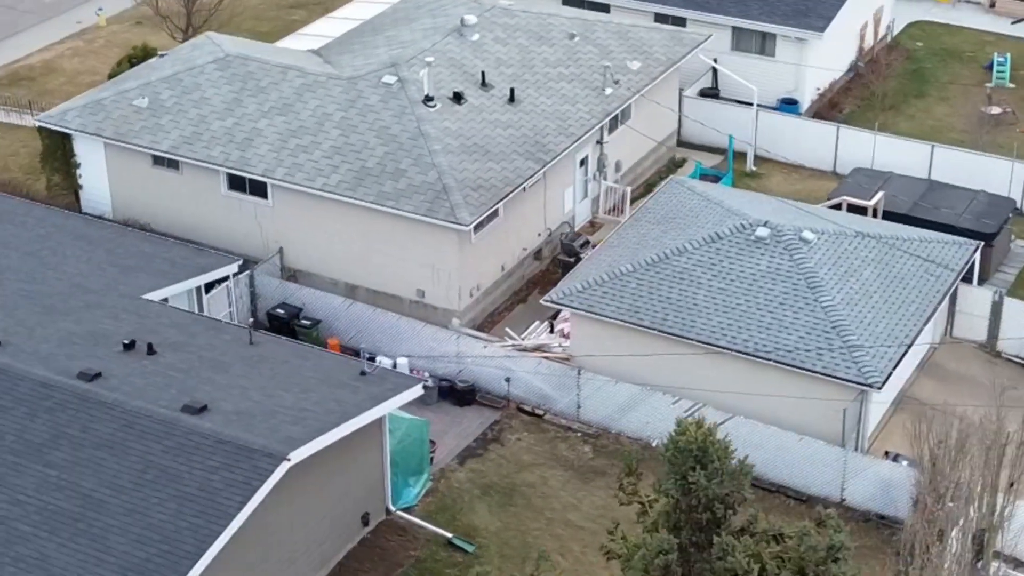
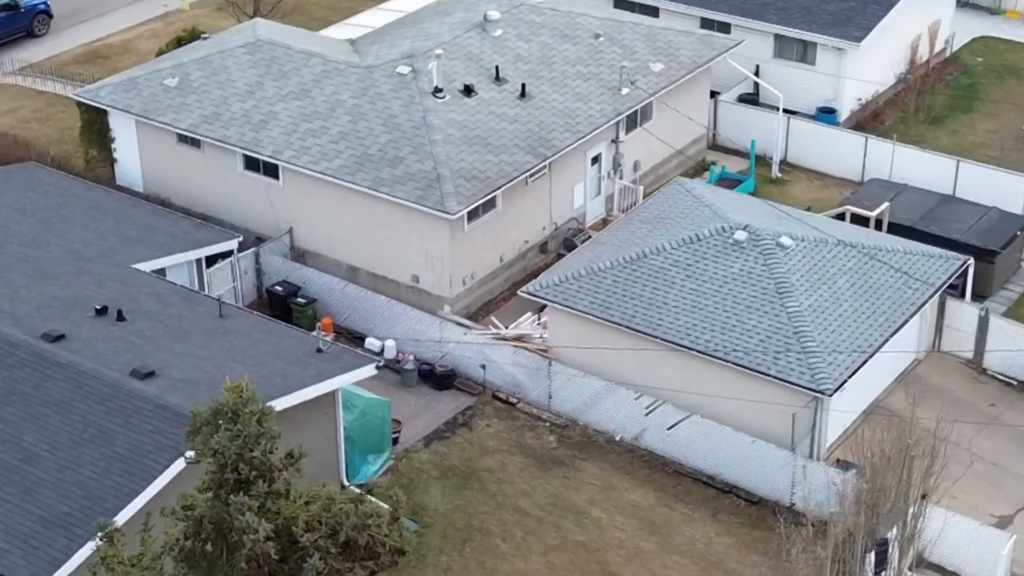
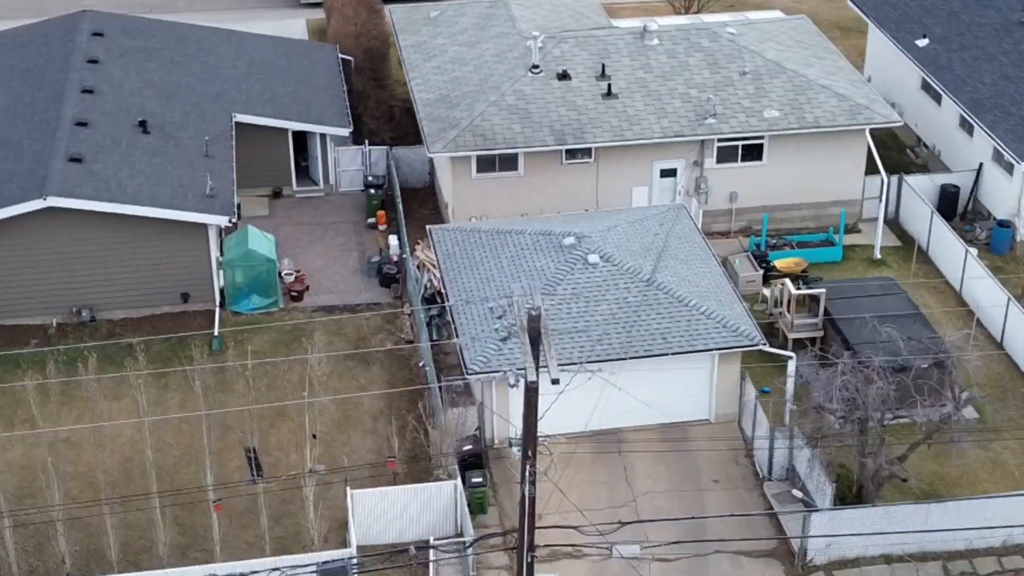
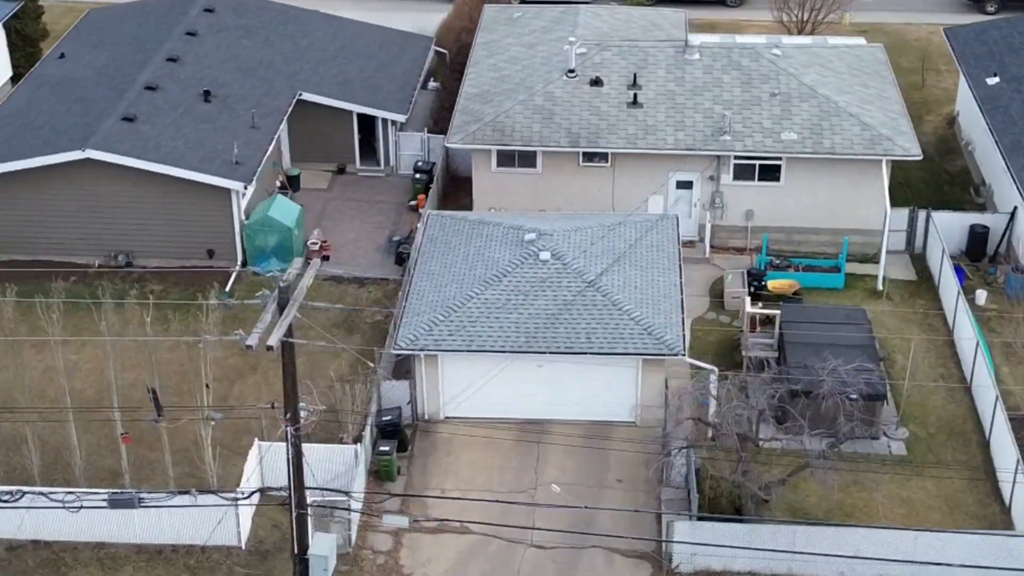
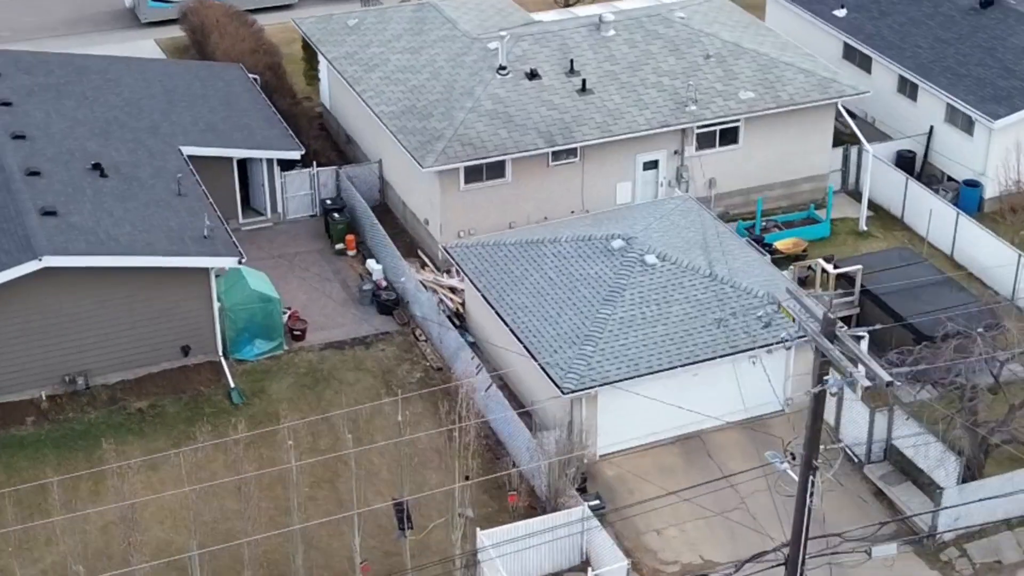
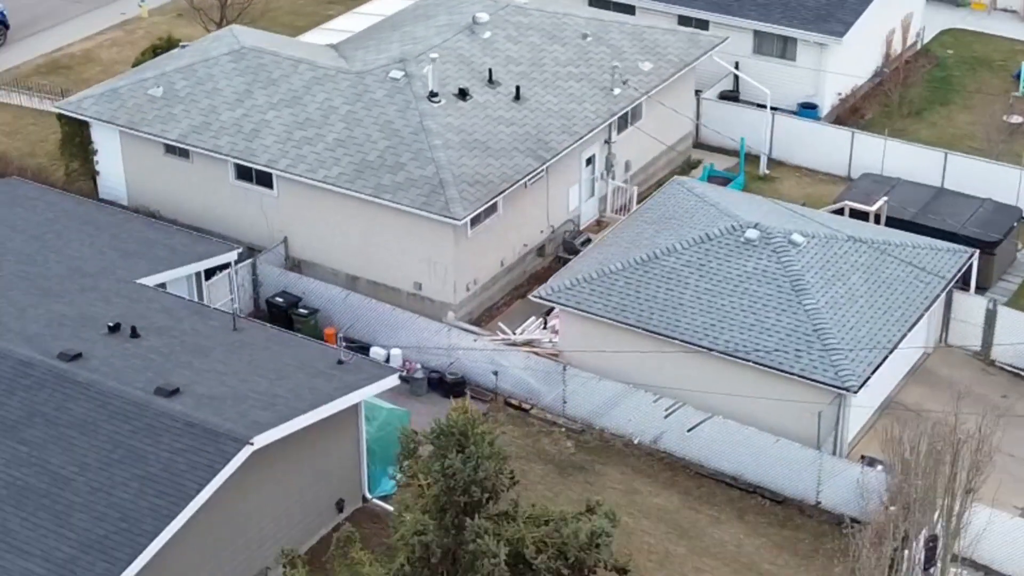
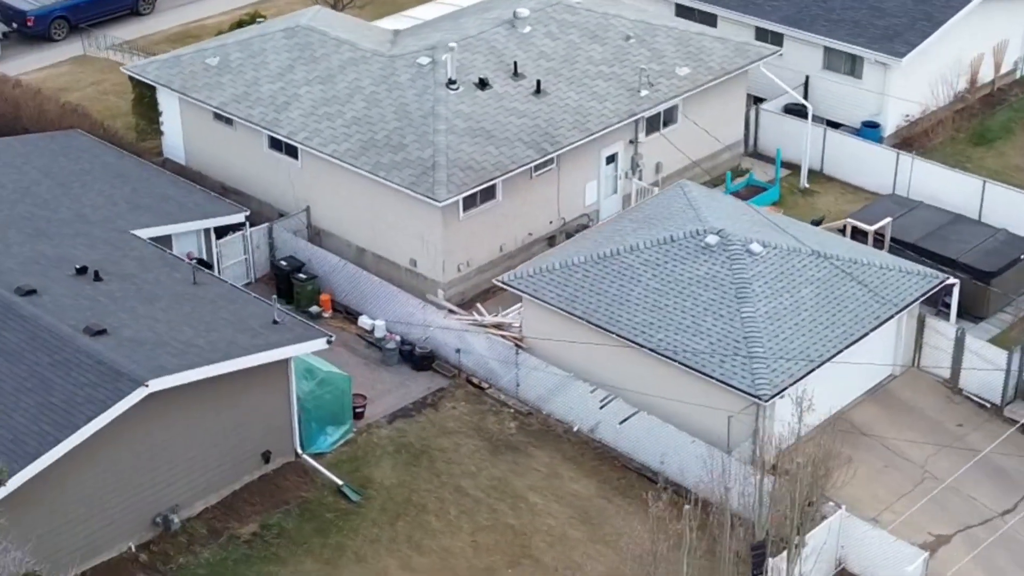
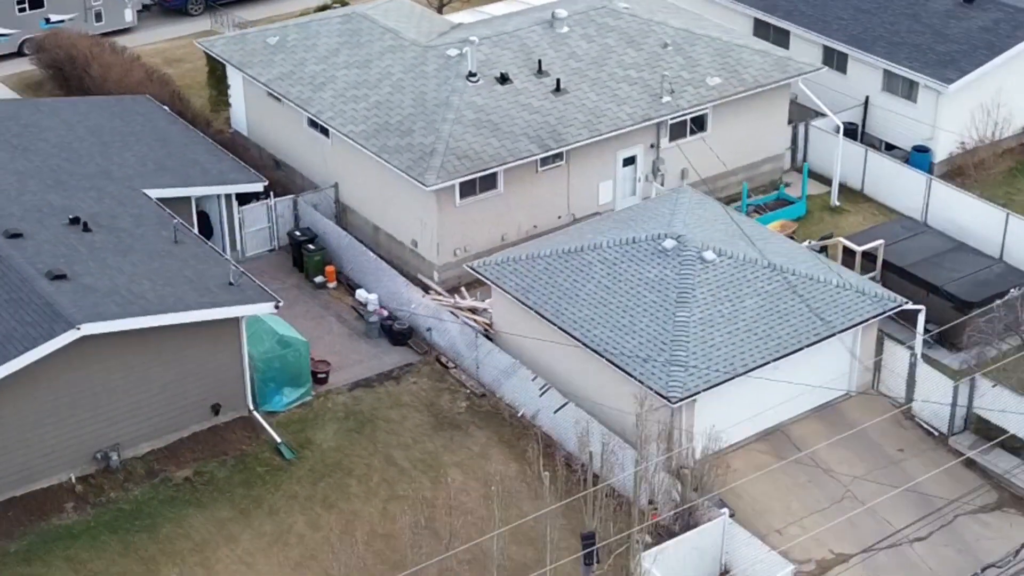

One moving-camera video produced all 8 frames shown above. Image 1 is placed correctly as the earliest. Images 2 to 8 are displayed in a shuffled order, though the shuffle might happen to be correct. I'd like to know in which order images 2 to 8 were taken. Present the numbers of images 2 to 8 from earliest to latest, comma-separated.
6, 2, 7, 8, 5, 3, 4
